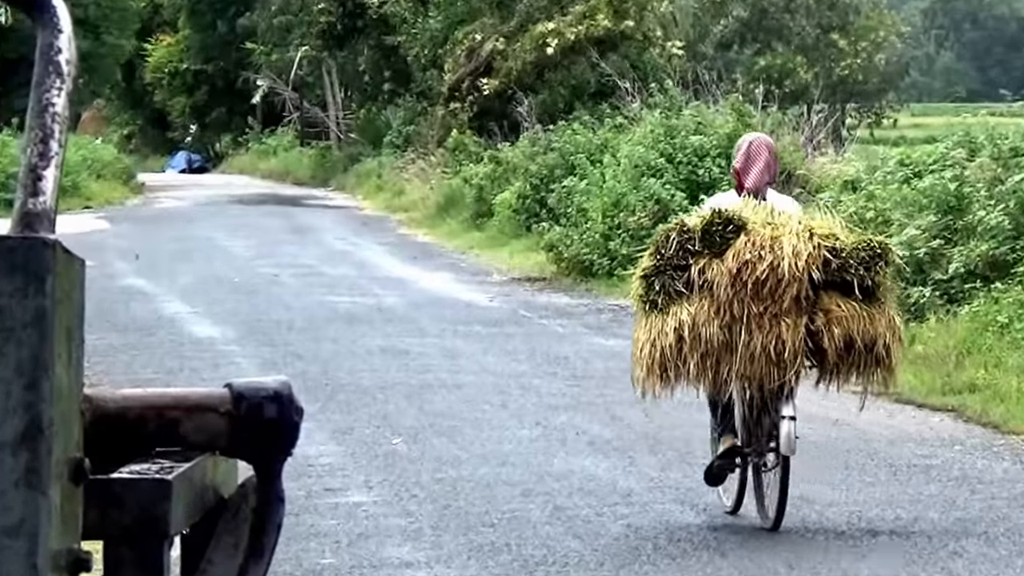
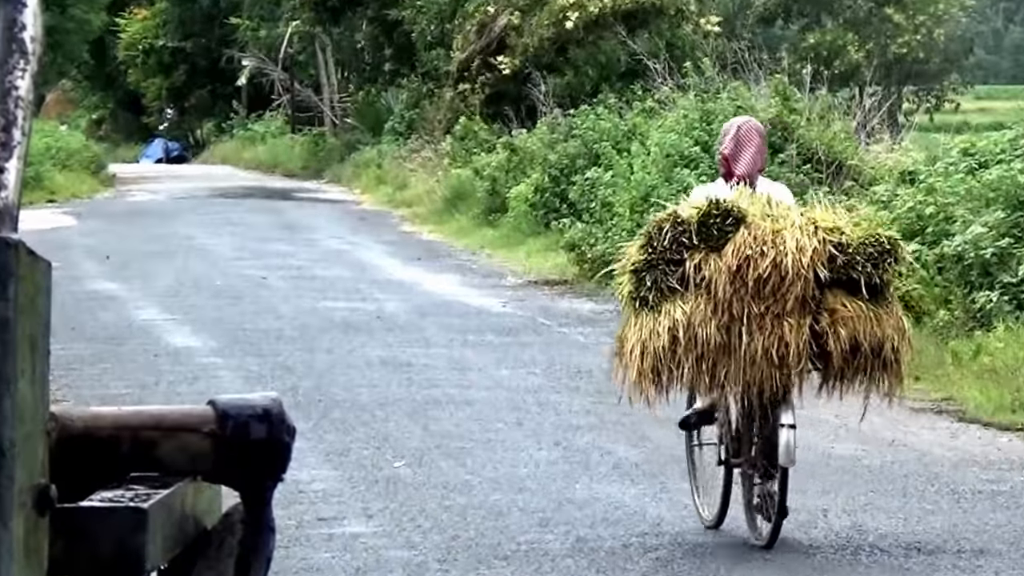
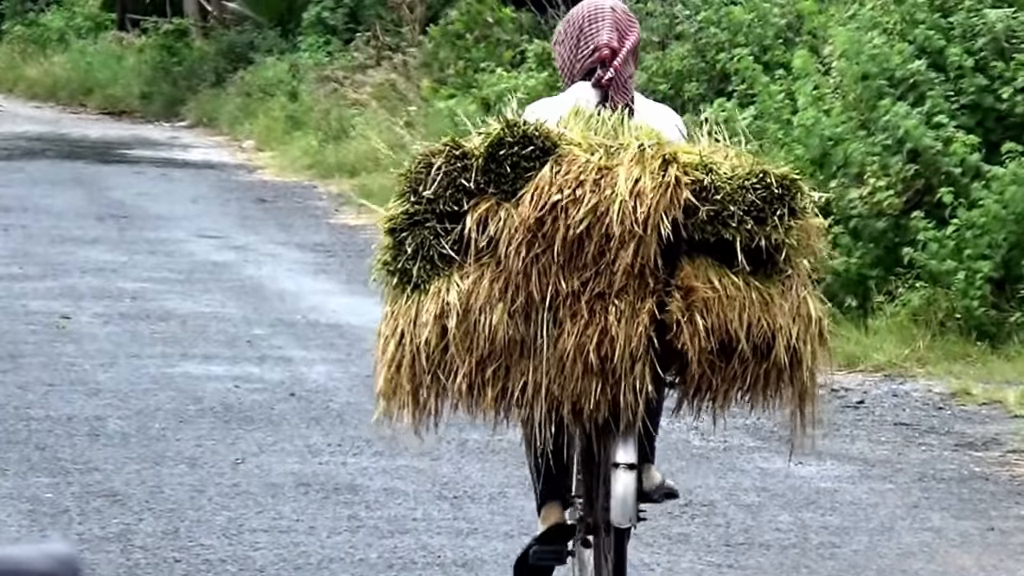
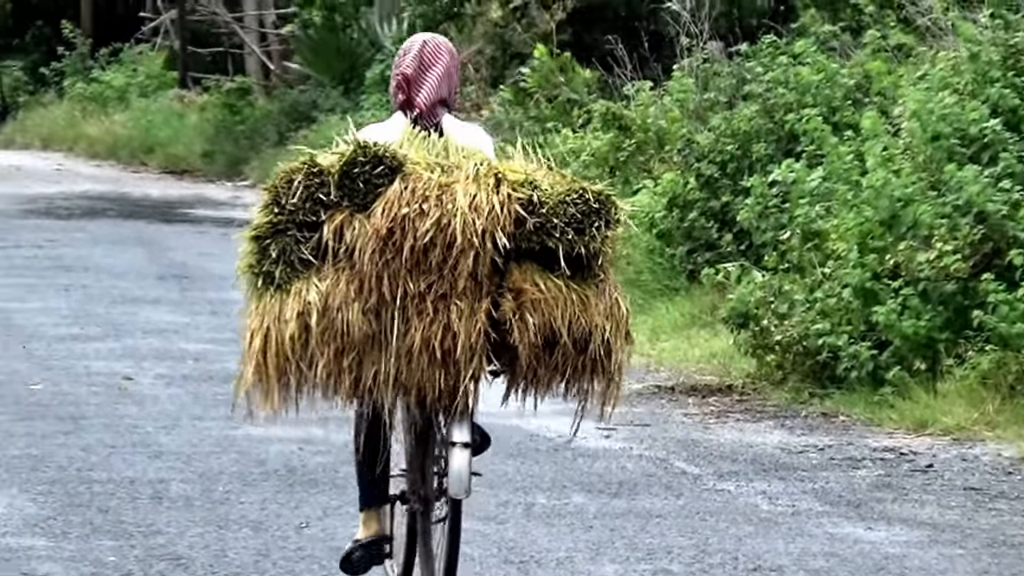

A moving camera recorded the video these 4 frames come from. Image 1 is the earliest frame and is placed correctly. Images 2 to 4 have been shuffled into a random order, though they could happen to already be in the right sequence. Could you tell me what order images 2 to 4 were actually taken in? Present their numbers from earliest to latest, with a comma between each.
2, 3, 4
